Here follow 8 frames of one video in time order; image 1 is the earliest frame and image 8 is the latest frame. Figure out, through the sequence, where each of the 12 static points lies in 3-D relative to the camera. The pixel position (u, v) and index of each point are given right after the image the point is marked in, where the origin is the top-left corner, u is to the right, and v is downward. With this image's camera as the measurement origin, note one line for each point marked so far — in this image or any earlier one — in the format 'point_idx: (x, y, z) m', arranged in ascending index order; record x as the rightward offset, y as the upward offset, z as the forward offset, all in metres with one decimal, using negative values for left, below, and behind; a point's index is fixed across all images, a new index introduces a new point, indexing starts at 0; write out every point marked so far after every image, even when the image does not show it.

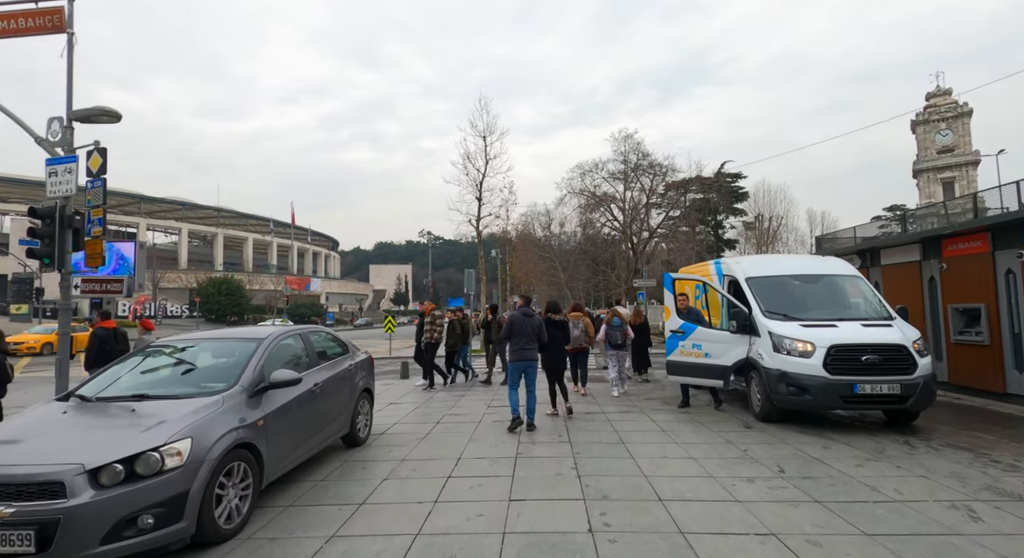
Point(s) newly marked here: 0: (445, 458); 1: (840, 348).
0: (-0.7, -2.0, +5.9) m
1: (+4.2, -0.9, +6.7) m
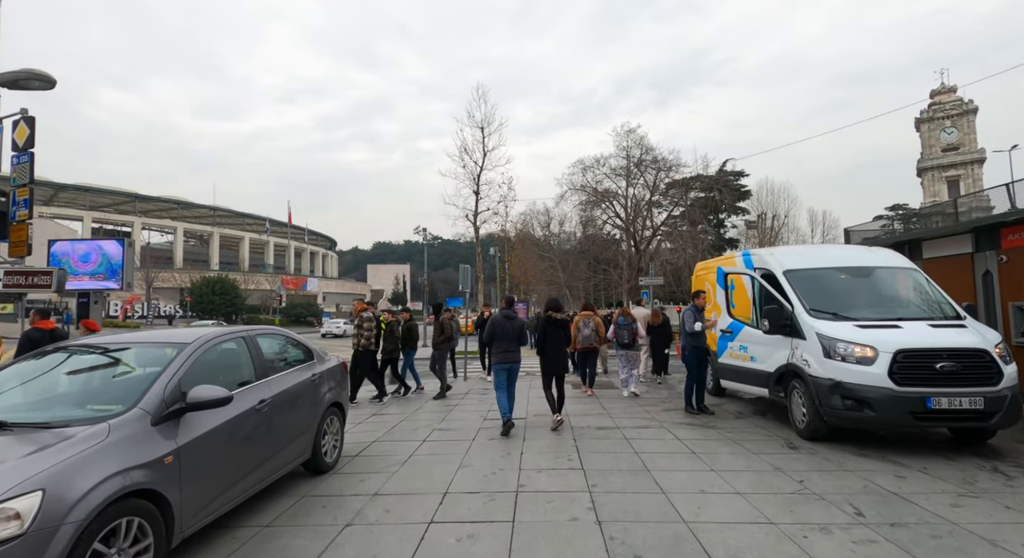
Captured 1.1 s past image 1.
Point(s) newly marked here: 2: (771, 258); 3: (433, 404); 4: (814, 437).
0: (-0.8, -1.9, +4.7) m
1: (+4.2, -0.8, +5.6) m
2: (+3.8, +0.3, +7.6) m
3: (-1.4, -2.2, +9.1) m
4: (+3.6, -1.9, +6.2) m
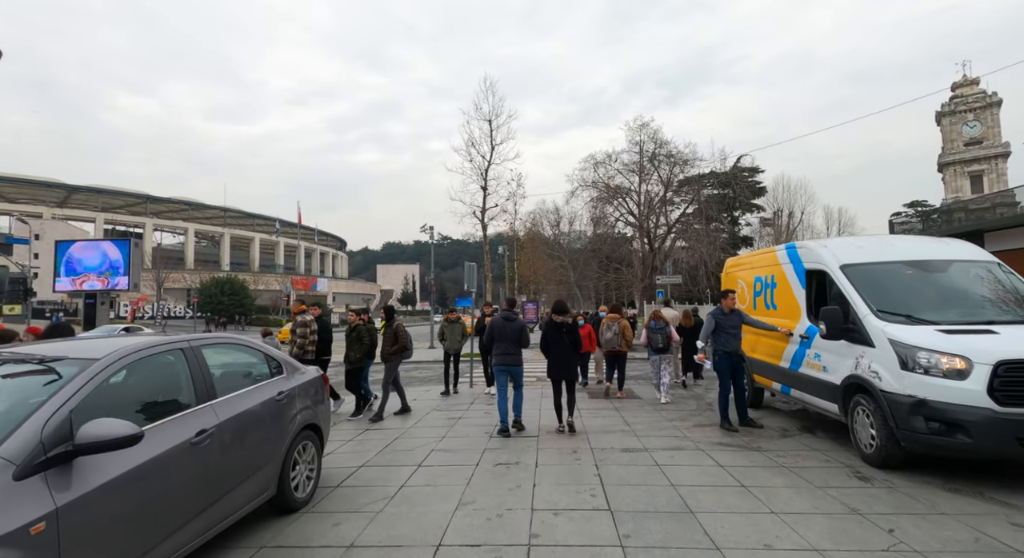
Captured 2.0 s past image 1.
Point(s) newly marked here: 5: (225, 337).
0: (-0.7, -1.9, +3.7) m
1: (+4.3, -0.7, +4.5) m
2: (+3.9, +0.3, +6.5) m
3: (-1.2, -2.1, +8.1) m
4: (+3.7, -1.8, +5.2) m
5: (-2.4, -0.5, +4.3) m
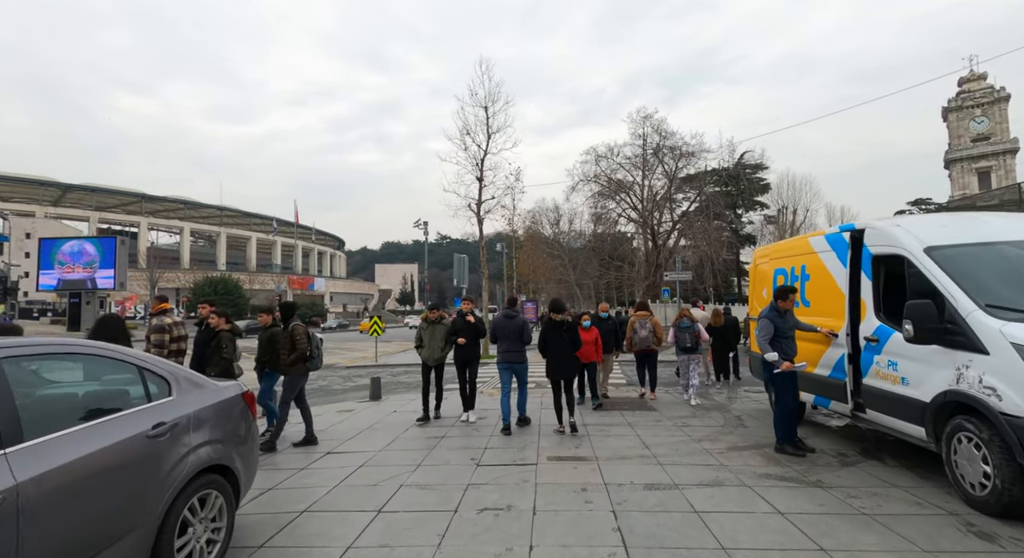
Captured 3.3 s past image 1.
0: (-0.8, -1.8, +2.3) m
1: (+4.2, -0.6, +3.1) m
2: (+3.8, +0.5, +5.2) m
3: (-1.3, -2.0, +6.7) m
4: (+3.6, -1.7, +3.8) m
5: (-2.5, -0.4, +3.0) m
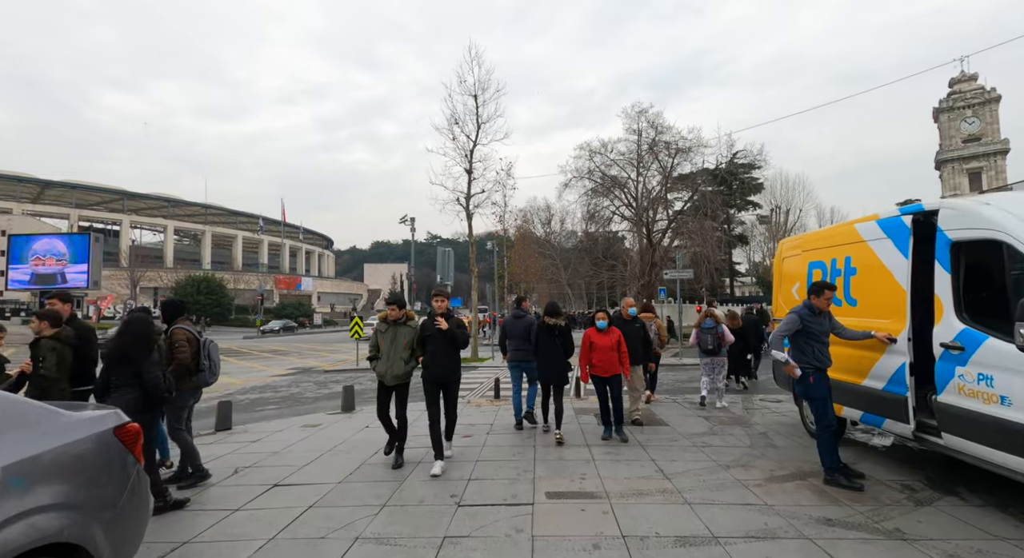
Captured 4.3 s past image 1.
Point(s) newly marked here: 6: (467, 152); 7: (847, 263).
0: (-0.8, -1.7, +1.2) m
1: (+4.2, -0.6, +2.1) m
2: (+3.7, +0.5, +4.1) m
3: (-1.4, -2.0, +5.6) m
4: (+3.5, -1.7, +2.7) m
5: (-2.5, -0.3, +1.8) m
6: (-1.7, +4.9, +20.0) m
7: (+3.8, +0.2, +5.9) m
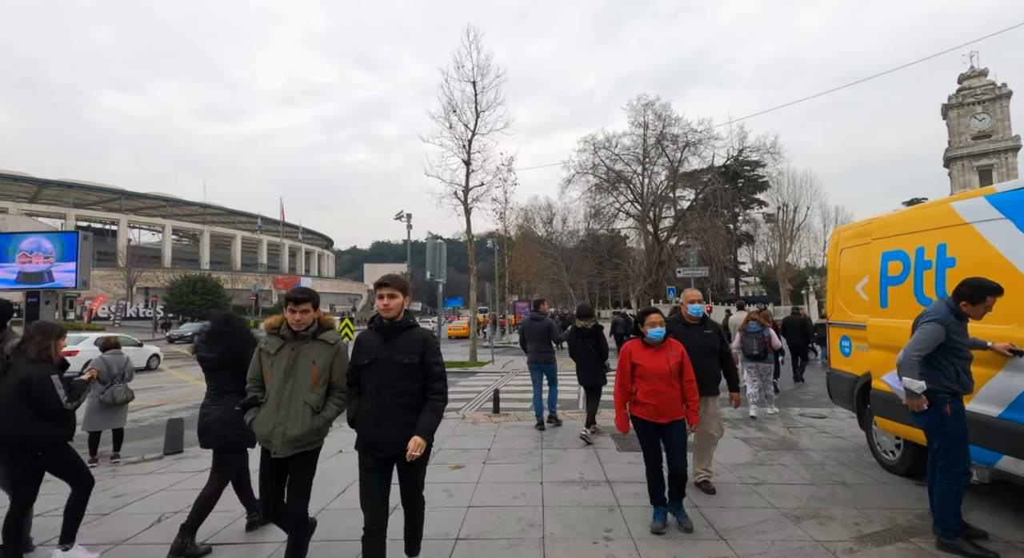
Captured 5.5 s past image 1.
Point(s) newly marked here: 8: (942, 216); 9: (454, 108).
0: (-0.8, -1.6, 0.0) m
1: (+4.2, -0.5, +0.8) m
2: (+3.7, +0.6, +2.8) m
3: (-1.4, -1.9, +4.3) m
4: (+3.6, -1.6, +1.5) m
5: (-2.5, -0.2, +0.5) m
6: (-1.7, +4.9, +18.7) m
7: (+3.8, +0.2, +4.6) m
8: (+3.8, +0.5, +4.7) m
9: (-2.0, +6.0, +18.4) m
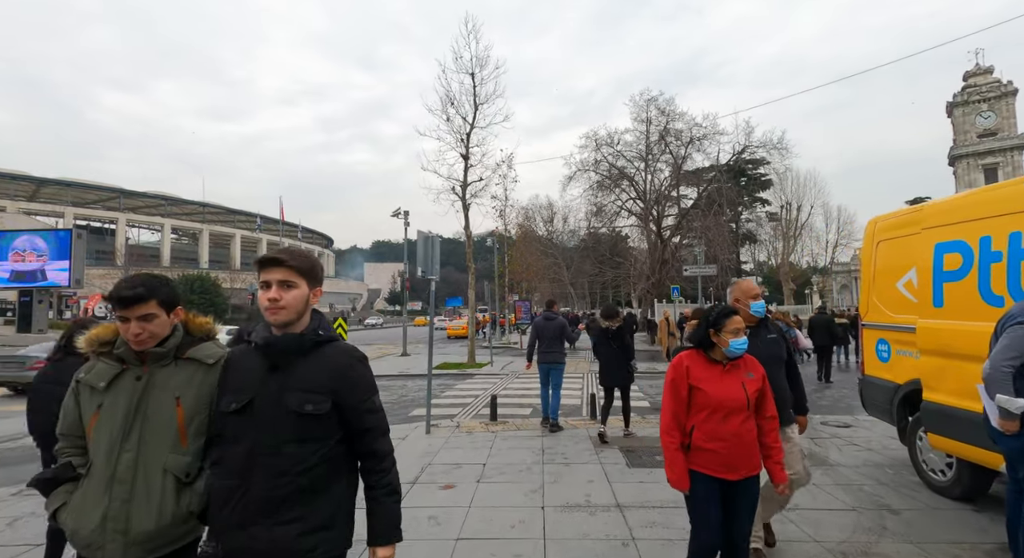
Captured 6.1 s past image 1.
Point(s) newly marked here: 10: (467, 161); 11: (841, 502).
0: (-0.8, -1.6, -0.7) m
1: (+4.2, -0.5, +0.2) m
2: (+3.7, +0.6, +2.2) m
3: (-1.4, -1.9, +3.7) m
4: (+3.5, -1.6, +0.8) m
5: (-2.5, -0.2, -0.1) m
6: (-1.7, +5.0, +18.1) m
7: (+3.8, +0.3, +4.0) m
8: (+3.8, +0.6, +4.0) m
9: (-2.0, +6.1, +17.8) m
10: (-1.6, +4.1, +18.3) m
11: (+2.9, -1.9, +4.4) m
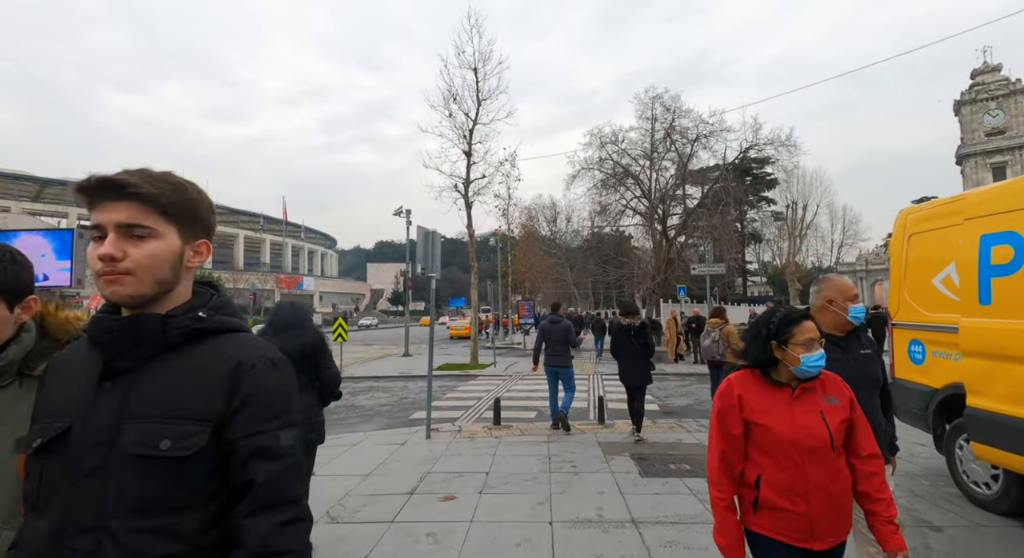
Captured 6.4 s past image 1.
0: (-0.8, -1.6, -1.0) m
1: (+4.2, -0.4, -0.2) m
2: (+3.7, +0.7, +1.8) m
3: (-1.4, -1.8, +3.4) m
4: (+3.5, -1.5, +0.5) m
5: (-2.5, -0.1, -0.4) m
6: (-1.6, +5.0, +17.8) m
7: (+3.8, +0.3, +3.6) m
8: (+3.8, +0.6, +3.6) m
9: (-1.9, +6.1, +17.4) m
10: (-1.4, +4.2, +17.9) m
11: (+2.9, -1.8, +4.0) m
